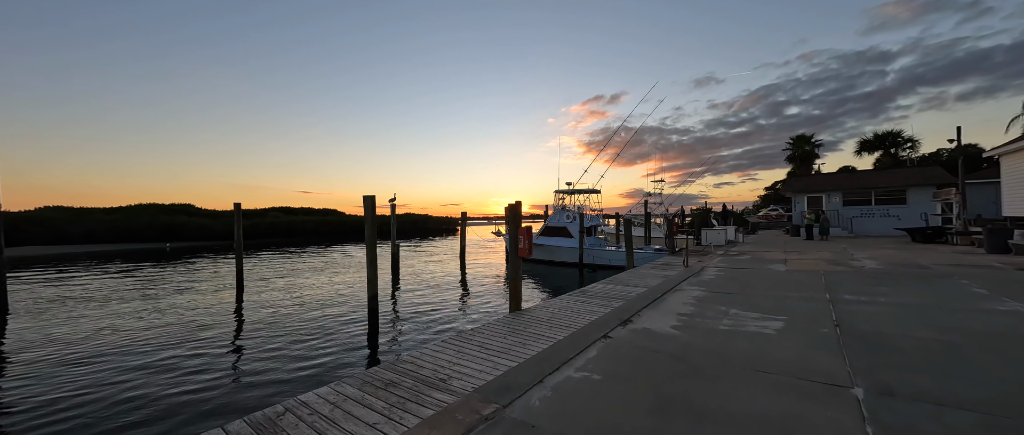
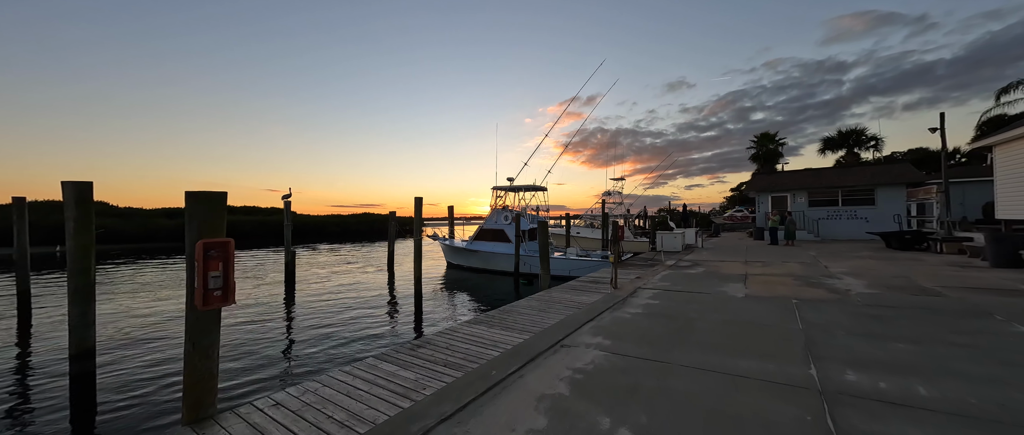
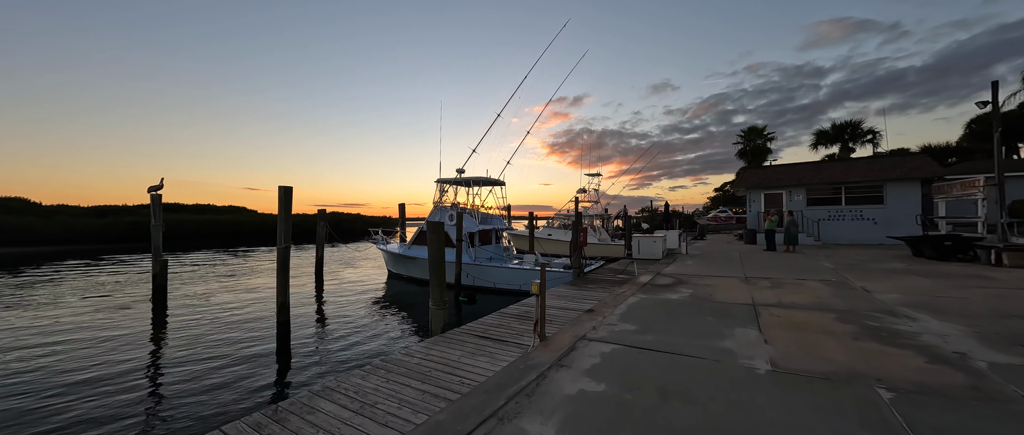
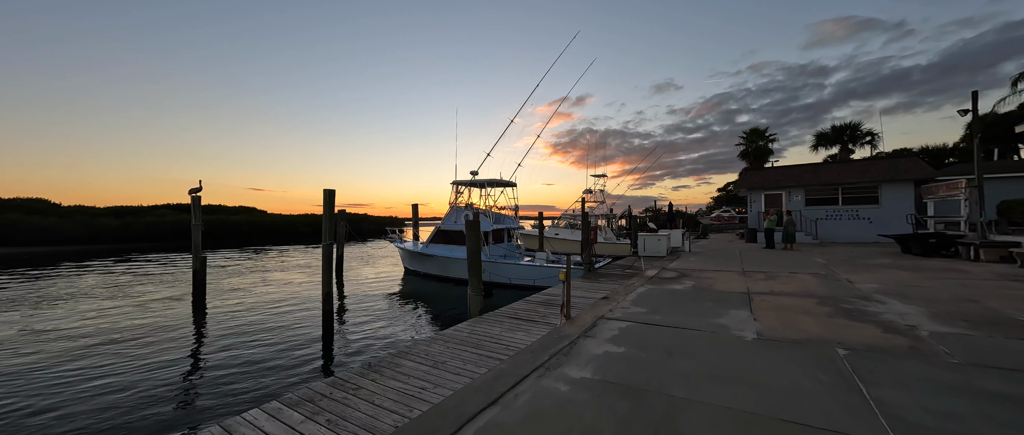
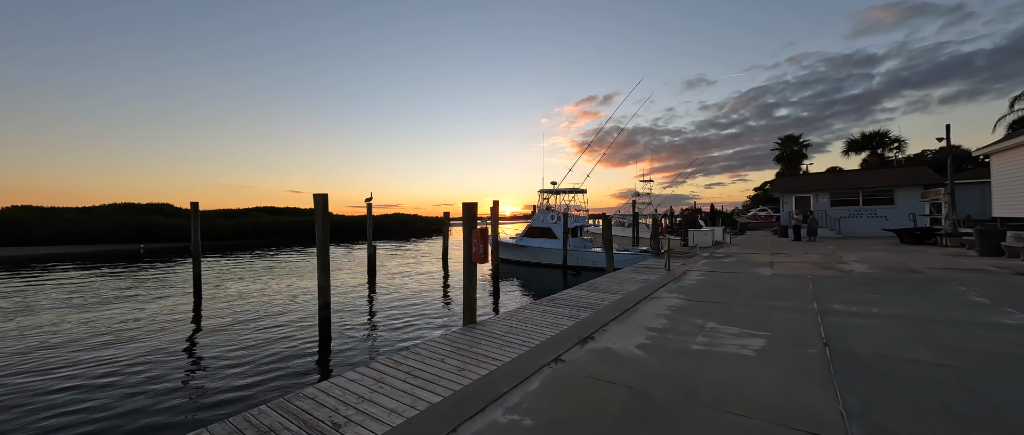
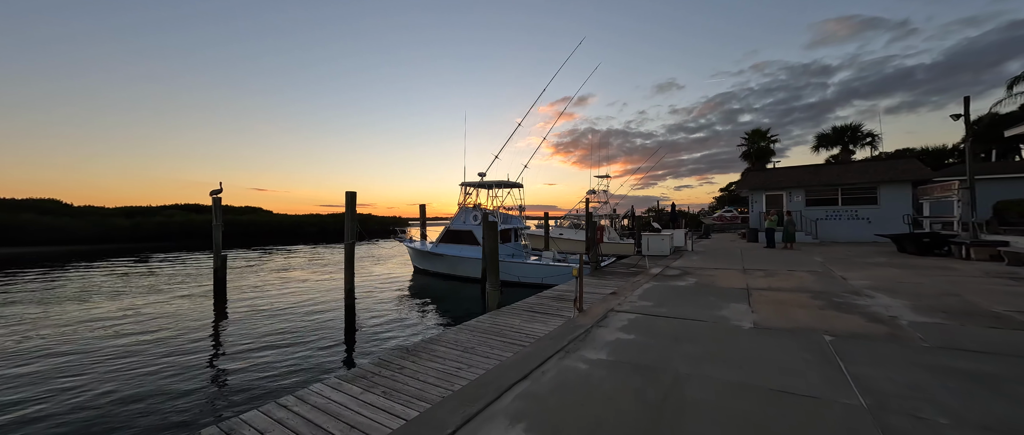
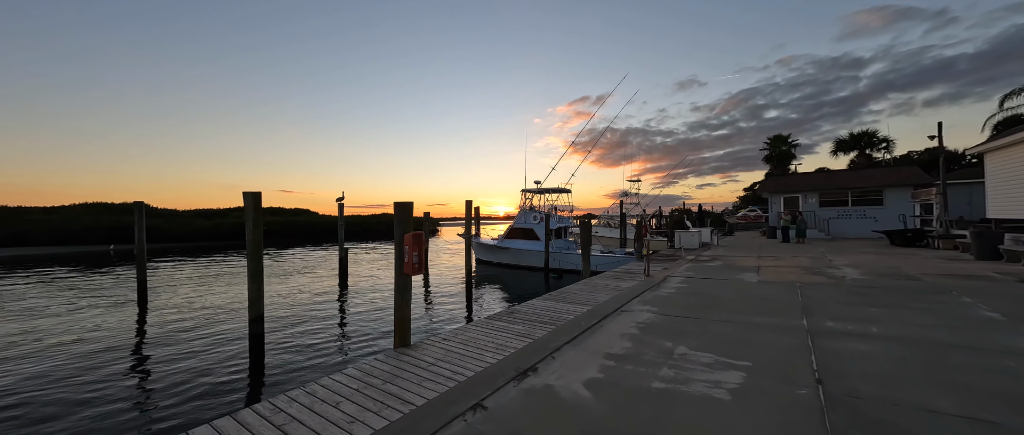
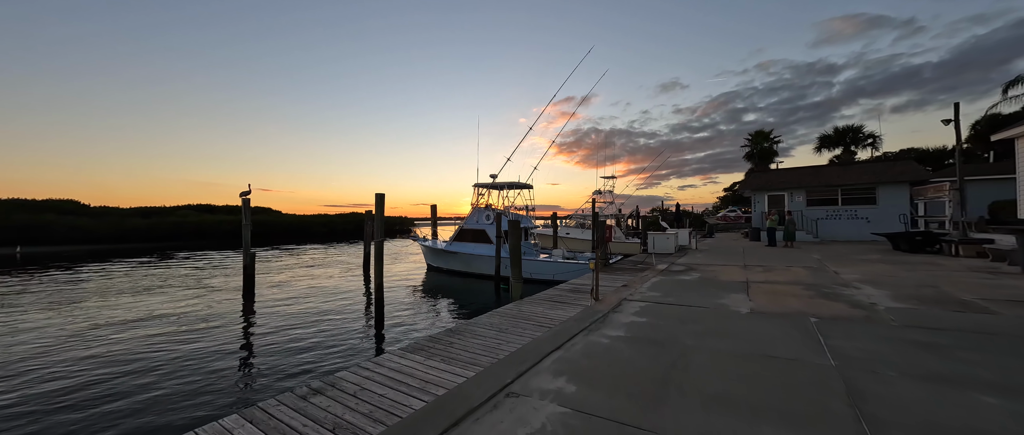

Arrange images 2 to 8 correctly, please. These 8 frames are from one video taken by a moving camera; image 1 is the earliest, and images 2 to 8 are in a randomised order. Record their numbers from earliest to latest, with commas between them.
5, 7, 2, 8, 6, 4, 3
